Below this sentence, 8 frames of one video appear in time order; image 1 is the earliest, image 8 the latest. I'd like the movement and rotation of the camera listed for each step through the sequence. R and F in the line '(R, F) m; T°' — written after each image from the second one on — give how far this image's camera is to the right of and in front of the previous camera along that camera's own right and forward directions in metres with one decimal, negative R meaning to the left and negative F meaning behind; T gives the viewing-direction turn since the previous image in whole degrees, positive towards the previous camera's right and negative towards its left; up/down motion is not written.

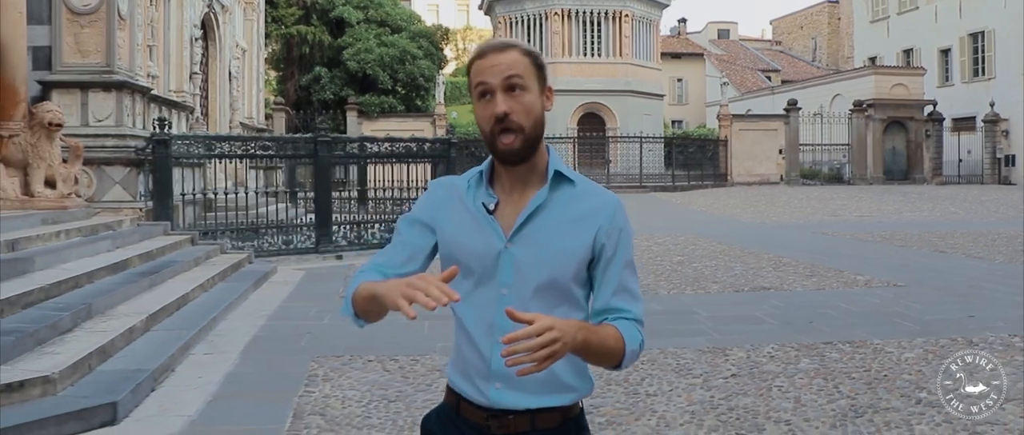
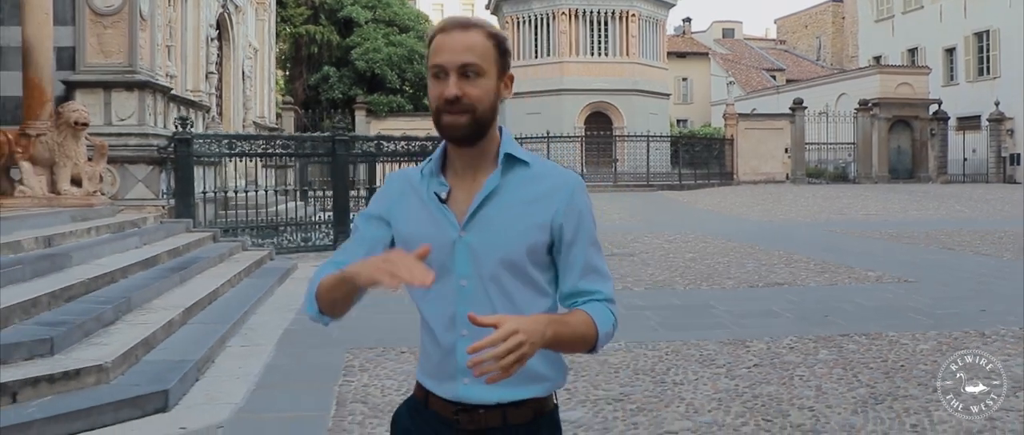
(-0.1, -0.2) m; 0°
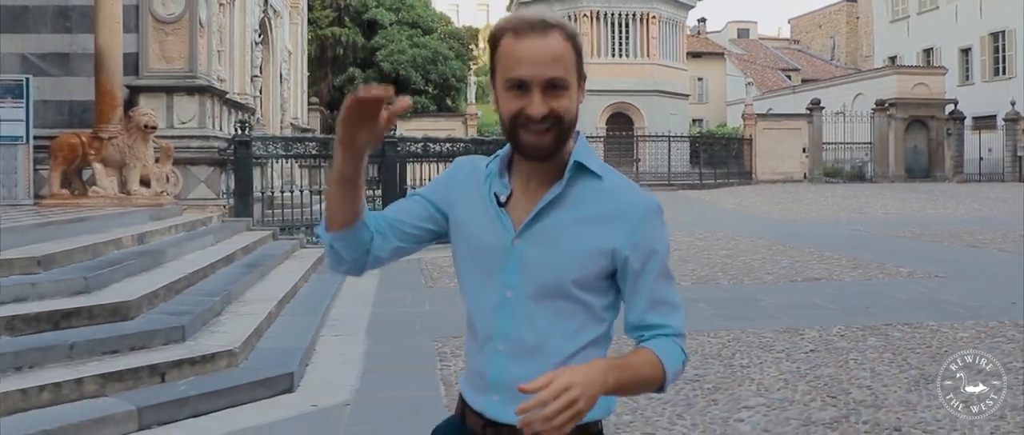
(-0.3, -0.5) m; 0°
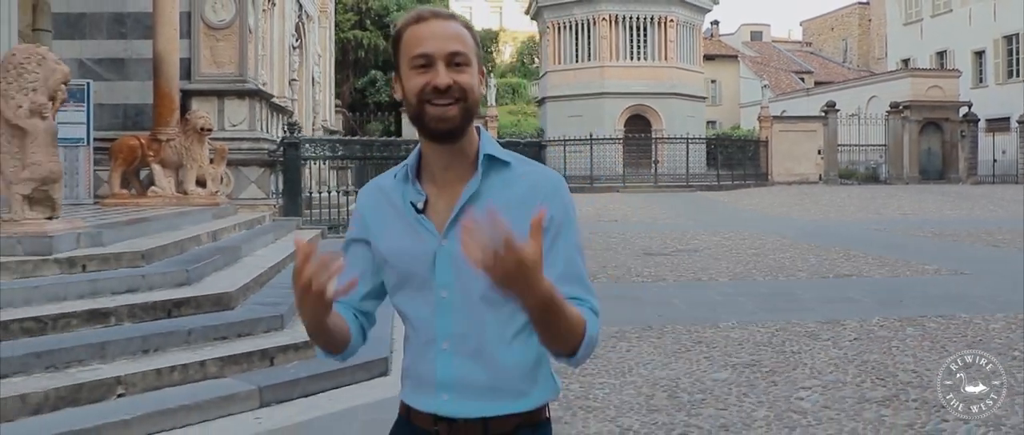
(-0.3, -0.5) m; 0°
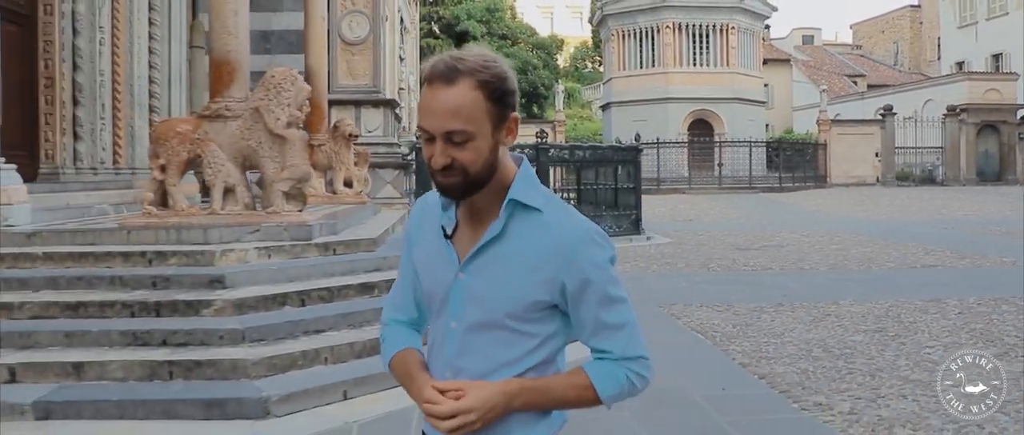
(-0.6, -1.3) m; -2°
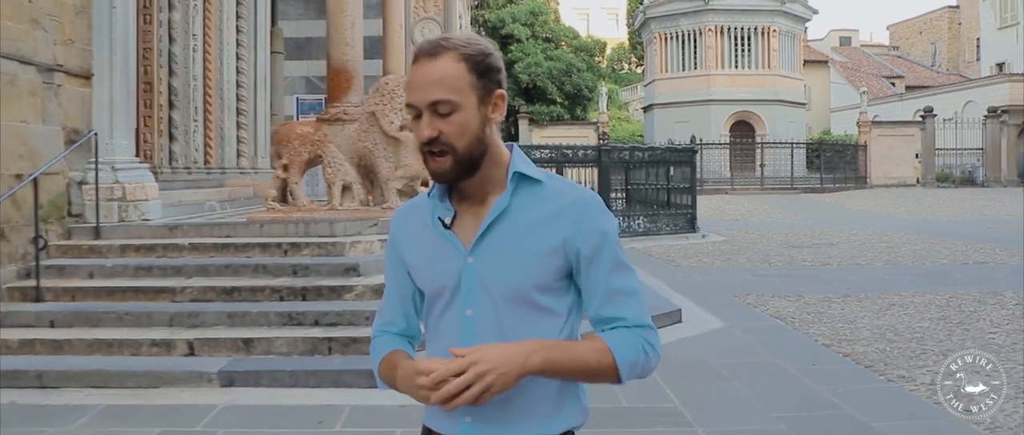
(-0.3, -0.6) m; -1°
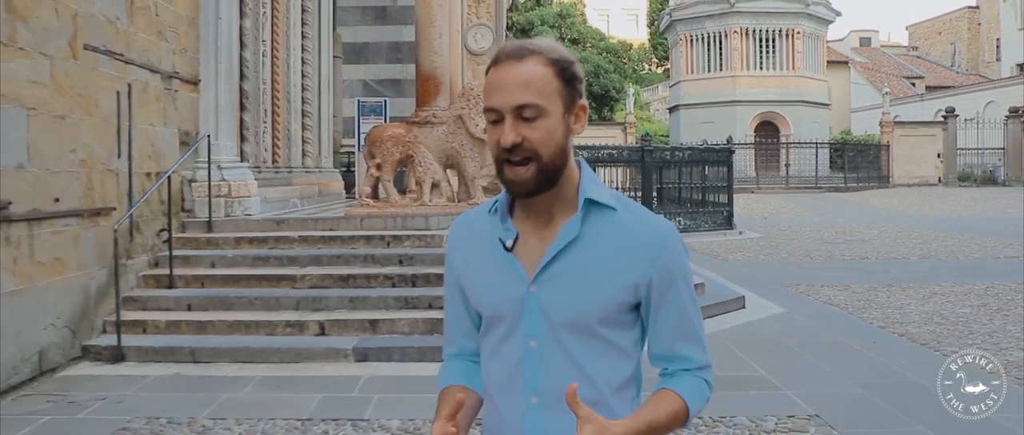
(-0.4, -0.6) m; -1°
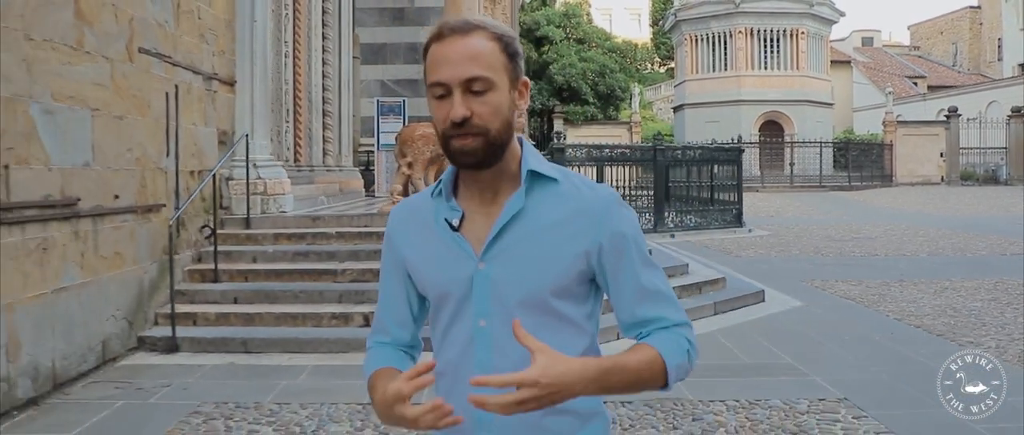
(-0.2, -0.3) m; 0°
